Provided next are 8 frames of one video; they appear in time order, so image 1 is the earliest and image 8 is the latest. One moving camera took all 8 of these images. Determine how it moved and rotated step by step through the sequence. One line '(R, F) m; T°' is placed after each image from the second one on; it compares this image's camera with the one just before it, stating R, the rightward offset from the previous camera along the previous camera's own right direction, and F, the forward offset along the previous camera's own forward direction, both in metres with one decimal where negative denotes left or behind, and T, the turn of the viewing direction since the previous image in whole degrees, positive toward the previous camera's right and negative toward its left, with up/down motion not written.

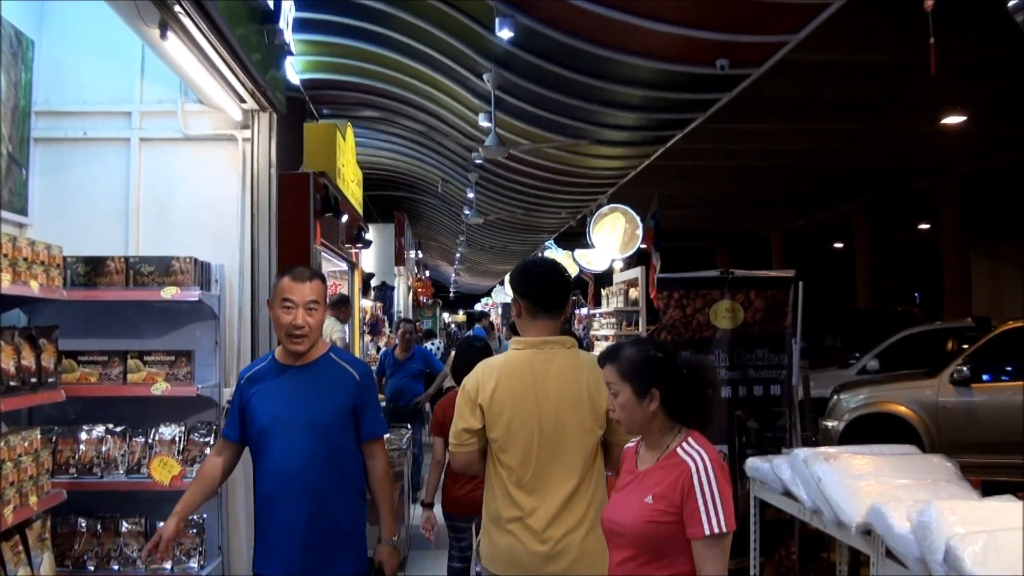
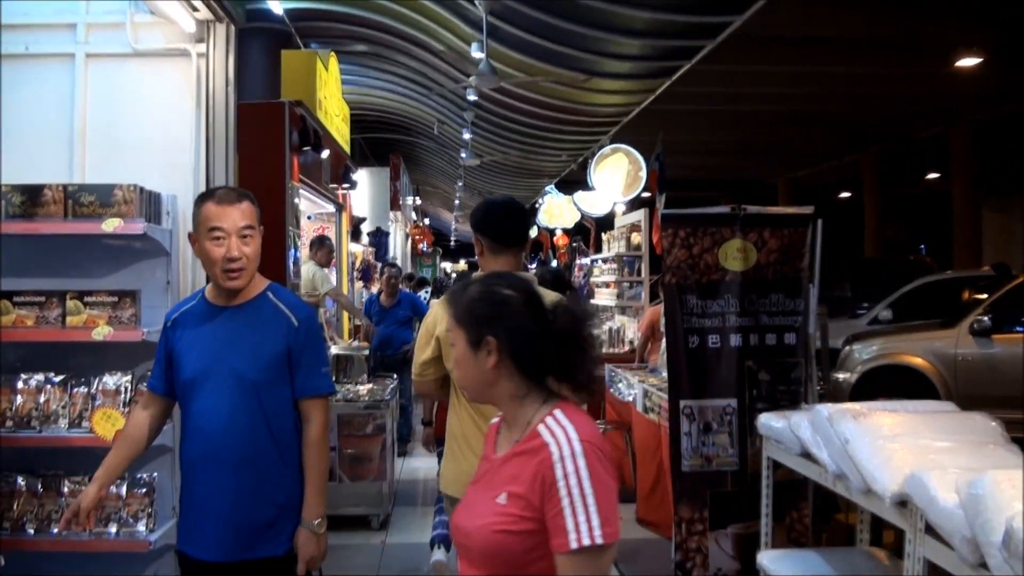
(0.0, +0.4) m; 0°
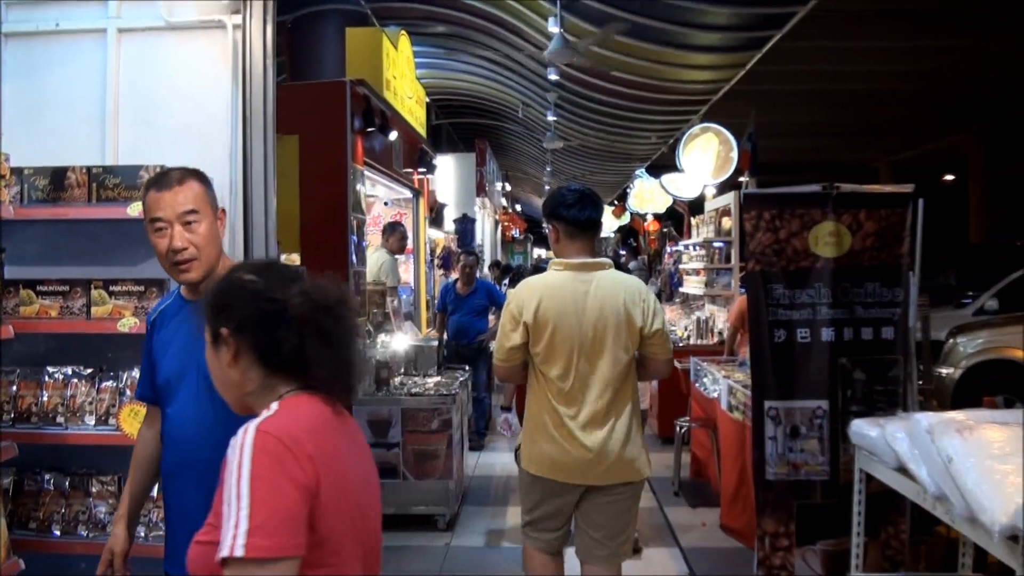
(+0.1, +0.3) m; -5°
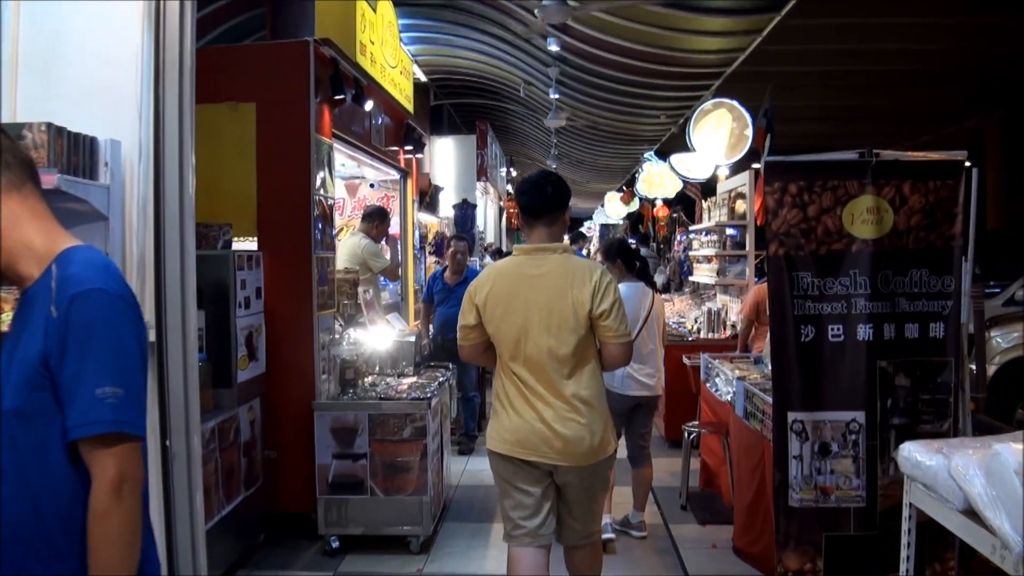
(+0.1, +0.5) m; -1°
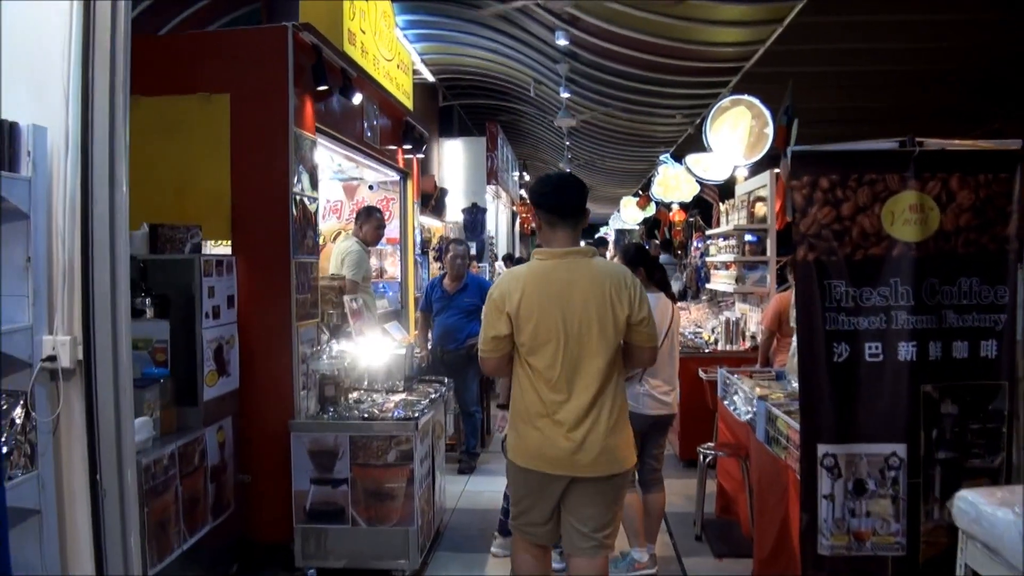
(+0.1, +0.3) m; -1°
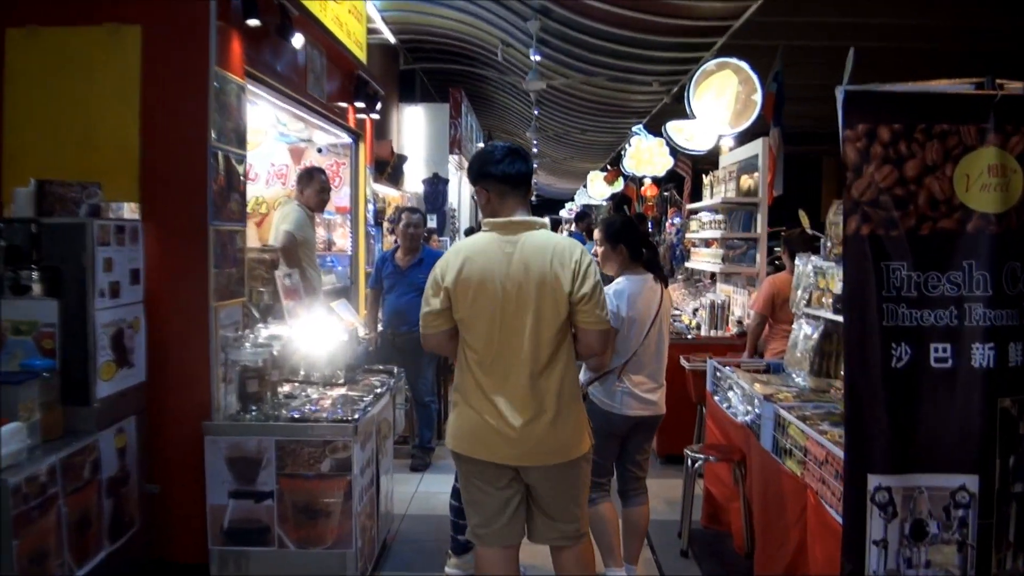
(0.0, +0.5) m; +2°
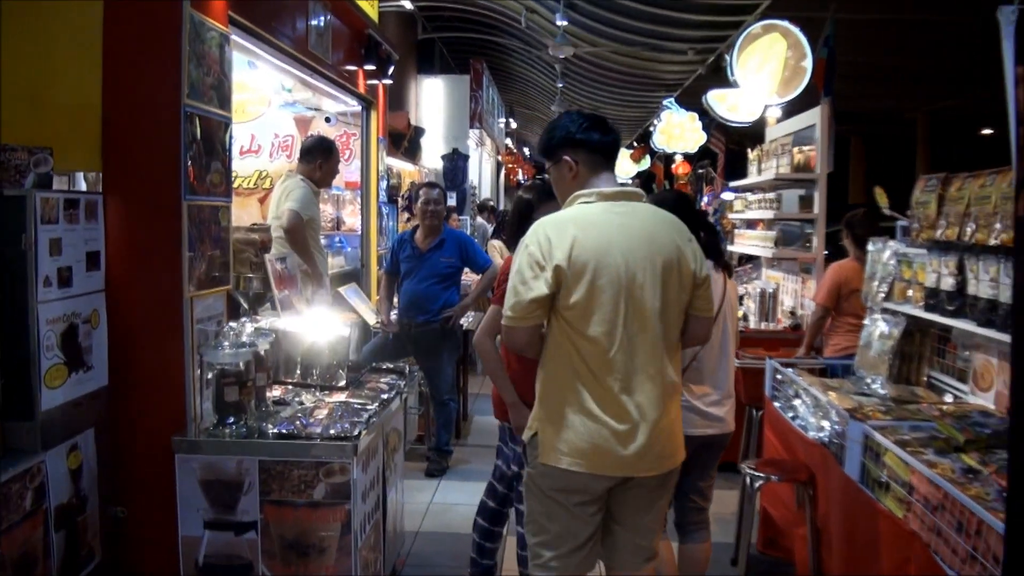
(0.0, +0.5) m; -1°
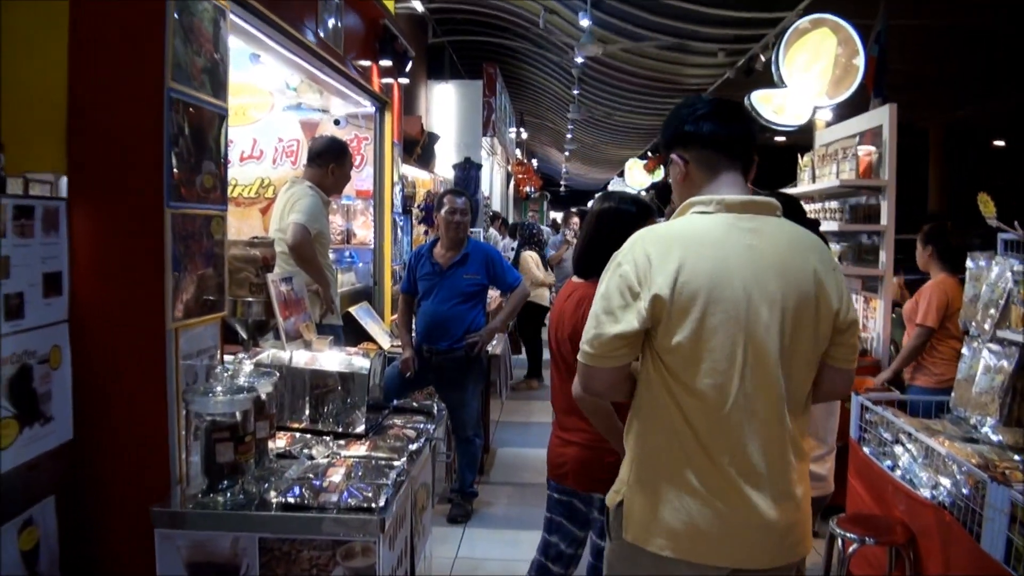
(-0.1, +0.5) m; 0°
